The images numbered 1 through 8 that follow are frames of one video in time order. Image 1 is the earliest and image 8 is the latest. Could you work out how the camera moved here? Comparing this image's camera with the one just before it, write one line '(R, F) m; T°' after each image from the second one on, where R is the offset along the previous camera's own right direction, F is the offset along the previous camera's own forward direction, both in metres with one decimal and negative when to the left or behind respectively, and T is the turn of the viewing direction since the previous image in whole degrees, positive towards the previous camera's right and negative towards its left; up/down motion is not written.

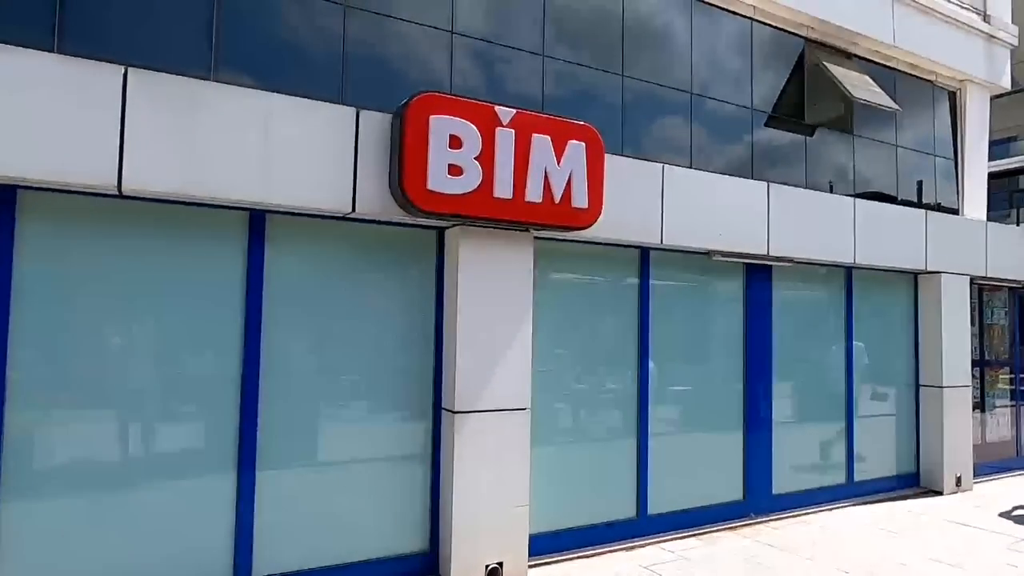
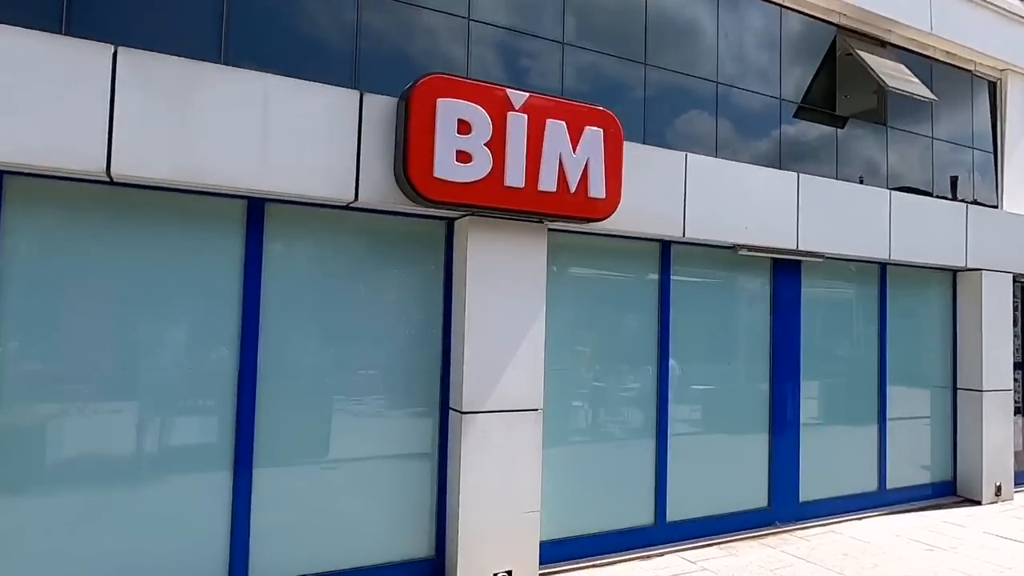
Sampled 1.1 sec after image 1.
(+0.1, +0.2) m; -2°
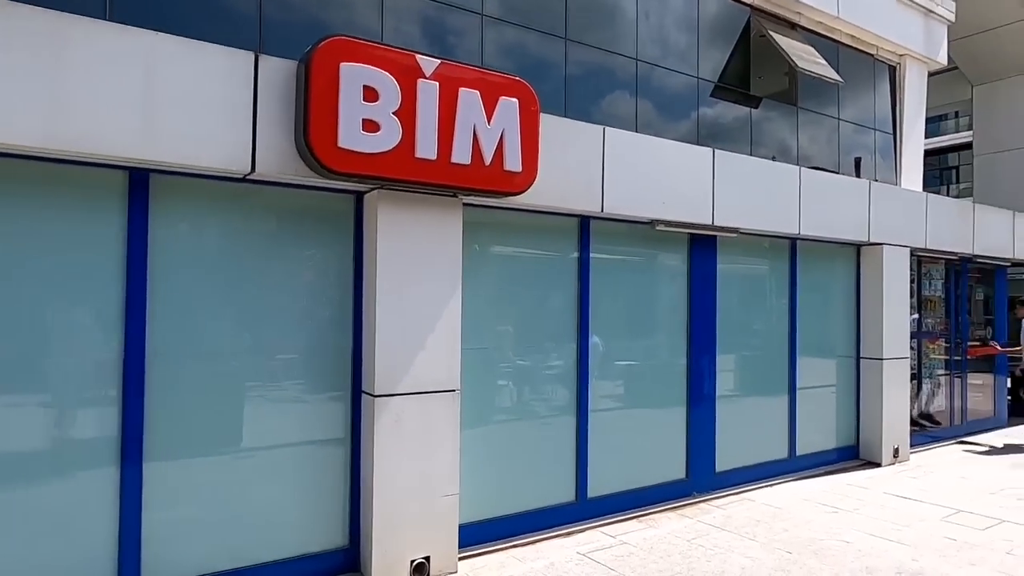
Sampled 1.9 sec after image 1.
(+0.1, +0.1) m; +6°
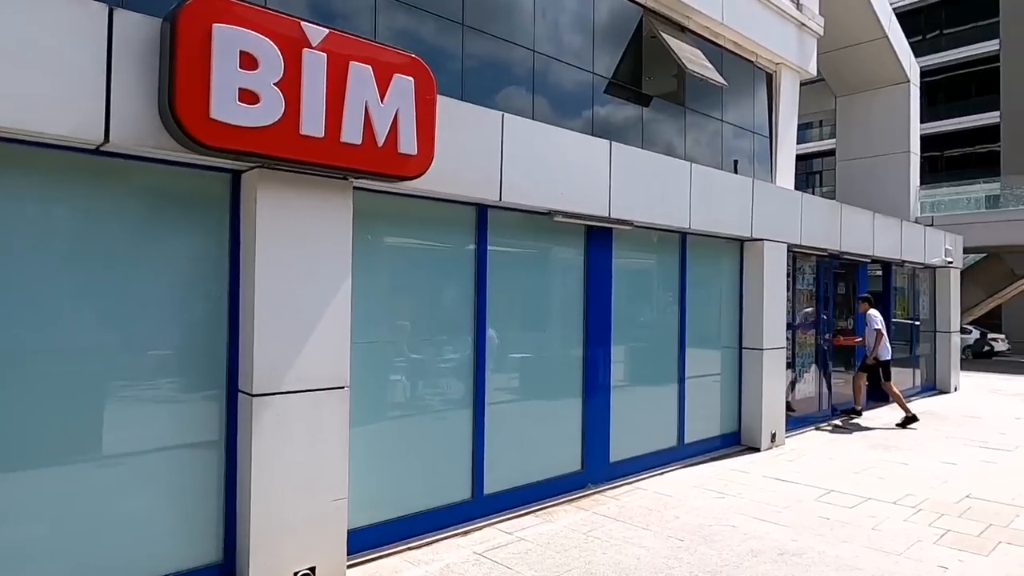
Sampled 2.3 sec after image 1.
(0.0, +0.2) m; +9°
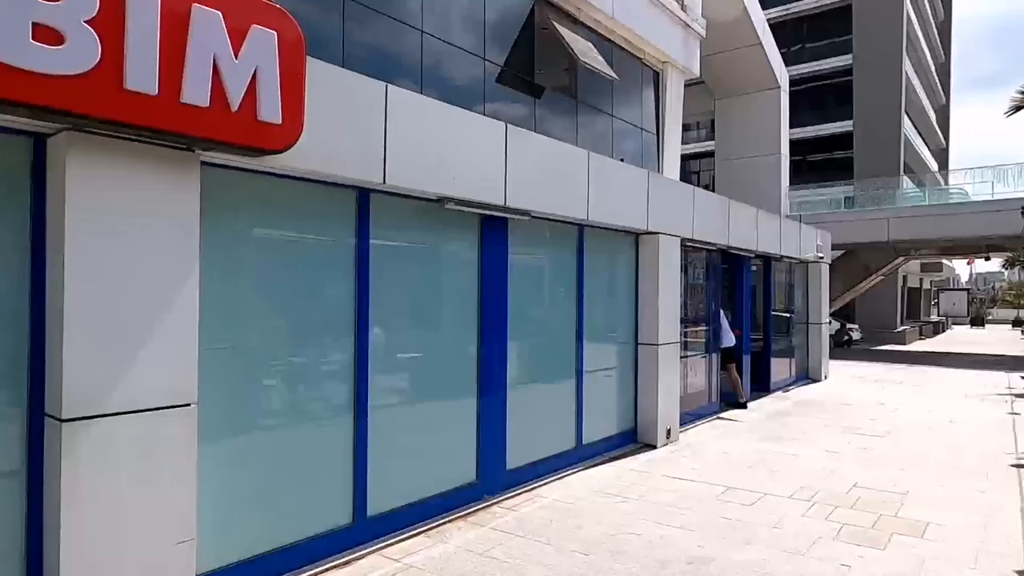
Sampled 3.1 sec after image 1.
(0.0, +0.5) m; +9°
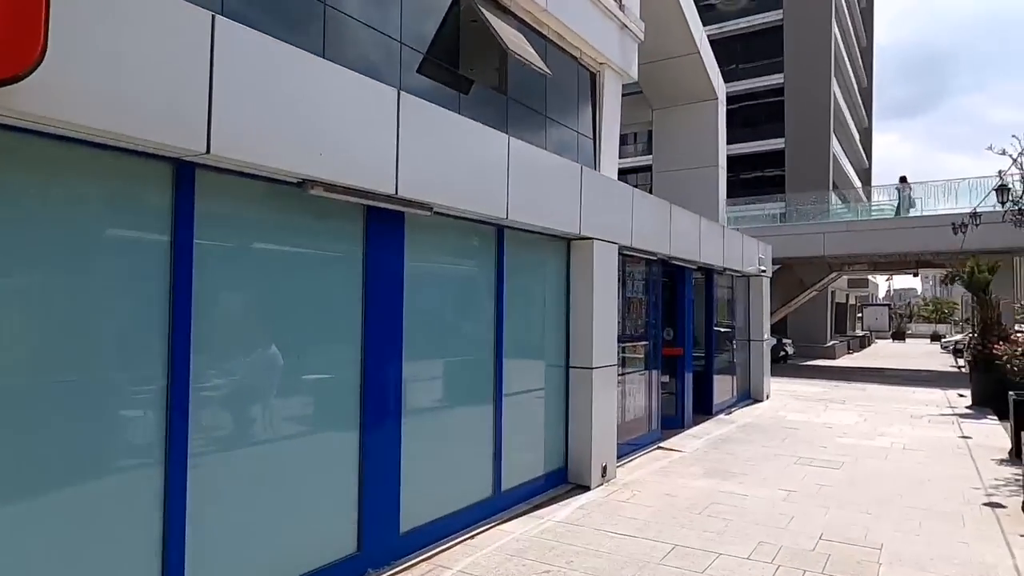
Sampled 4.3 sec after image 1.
(+0.3, +1.2) m; +5°
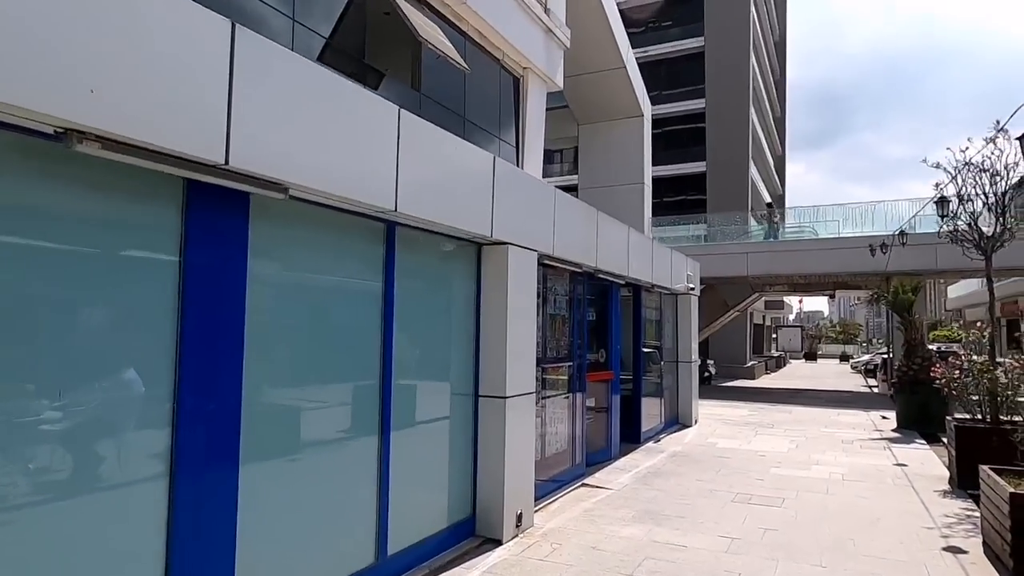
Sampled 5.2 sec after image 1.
(+0.2, +1.1) m; +6°
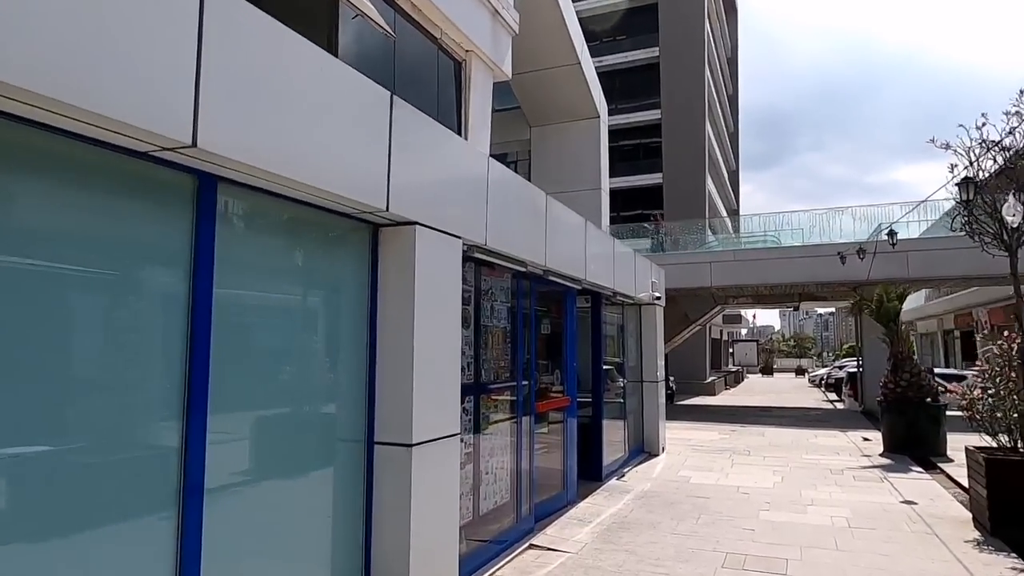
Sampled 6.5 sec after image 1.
(+0.3, +1.7) m; +4°
